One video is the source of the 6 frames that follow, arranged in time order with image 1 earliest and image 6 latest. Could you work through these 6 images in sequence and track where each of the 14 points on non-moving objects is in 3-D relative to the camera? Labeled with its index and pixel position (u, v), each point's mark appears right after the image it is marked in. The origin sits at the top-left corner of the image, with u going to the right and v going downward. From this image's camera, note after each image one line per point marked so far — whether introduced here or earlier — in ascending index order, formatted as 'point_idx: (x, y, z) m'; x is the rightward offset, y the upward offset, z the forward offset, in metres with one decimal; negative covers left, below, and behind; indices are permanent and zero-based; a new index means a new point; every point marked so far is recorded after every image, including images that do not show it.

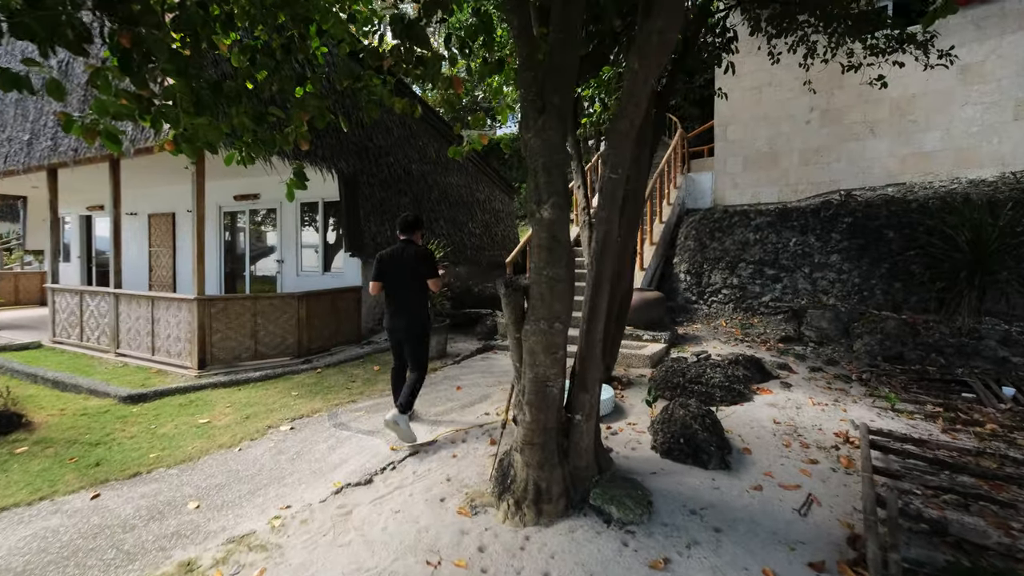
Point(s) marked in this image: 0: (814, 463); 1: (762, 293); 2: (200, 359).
0: (+2.0, -1.2, +2.9) m
1: (+4.1, -0.1, +6.6) m
2: (-4.1, -1.0, +5.7) m
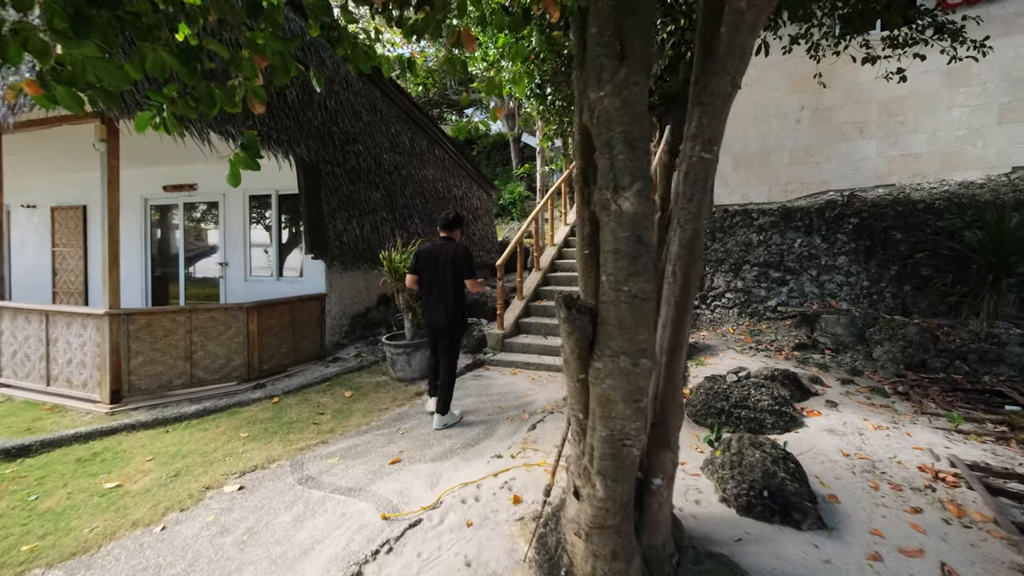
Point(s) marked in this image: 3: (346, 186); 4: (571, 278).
0: (+2.2, -1.2, +2.4) m
1: (+3.9, -0.1, +6.3) m
2: (-4.2, -1.1, +4.5) m
3: (-2.6, +1.6, +6.8) m
4: (+1.0, +0.1, +7.2) m
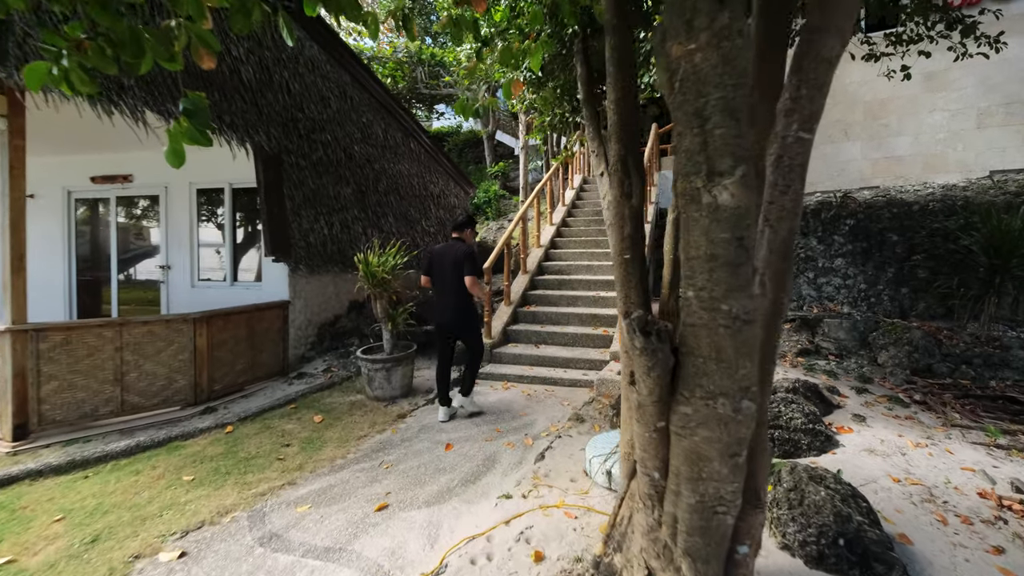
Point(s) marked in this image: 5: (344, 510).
0: (+2.4, -1.3, +2.1) m
1: (+3.7, -0.2, +6.2) m
2: (-4.2, -1.2, +3.7) m
3: (-2.9, +1.6, +6.2) m
4: (+0.7, +0.1, +6.8) m
5: (-1.1, -1.4, +2.7) m
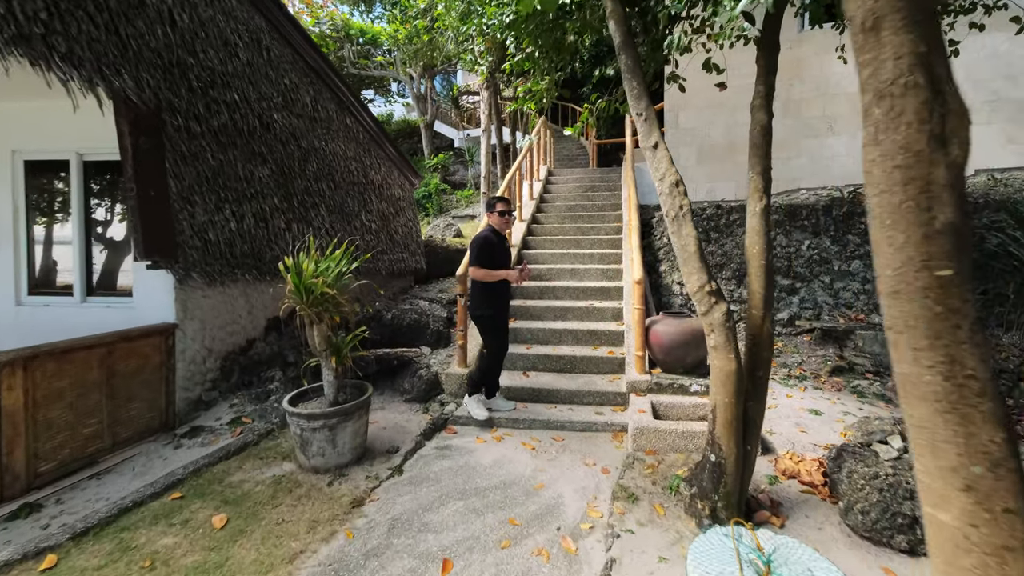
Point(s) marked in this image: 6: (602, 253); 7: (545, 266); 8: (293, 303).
0: (+2.7, -1.4, +1.2) m
1: (+3.4, -0.3, +5.5) m
2: (-4.0, -1.3, +1.8) m
3: (-3.1, +1.4, +4.4) m
4: (+0.3, 0.0, +5.7) m
5: (-0.7, -1.5, +1.3) m
6: (+1.3, +0.5, +6.2) m
7: (+0.5, +0.3, +6.1) m
8: (-1.6, -0.1, +3.2) m
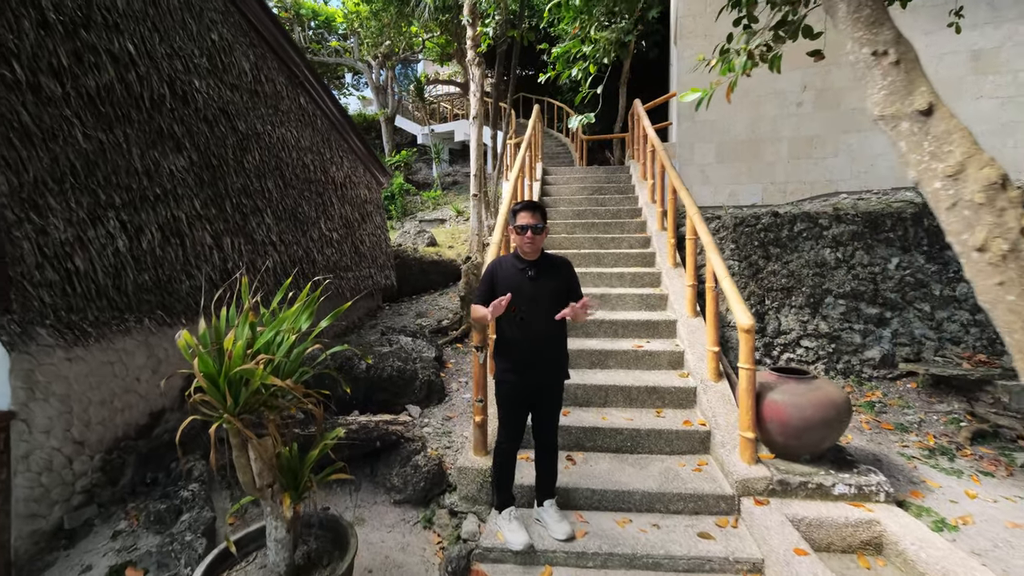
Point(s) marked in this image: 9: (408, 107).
0: (+3.3, -1.7, +0.1) m
1: (+3.6, -0.6, +4.4) m
2: (-3.4, -1.7, +0.1) m
3: (-2.8, +1.0, +2.8) m
4: (+0.6, -0.4, +4.3) m
5: (-0.1, -1.9, -0.1) m
6: (+1.4, +0.2, +4.9) m
7: (+0.6, 0.0, +4.8) m
8: (-1.2, -0.5, +1.7) m
9: (-4.6, +8.1, +19.1) m
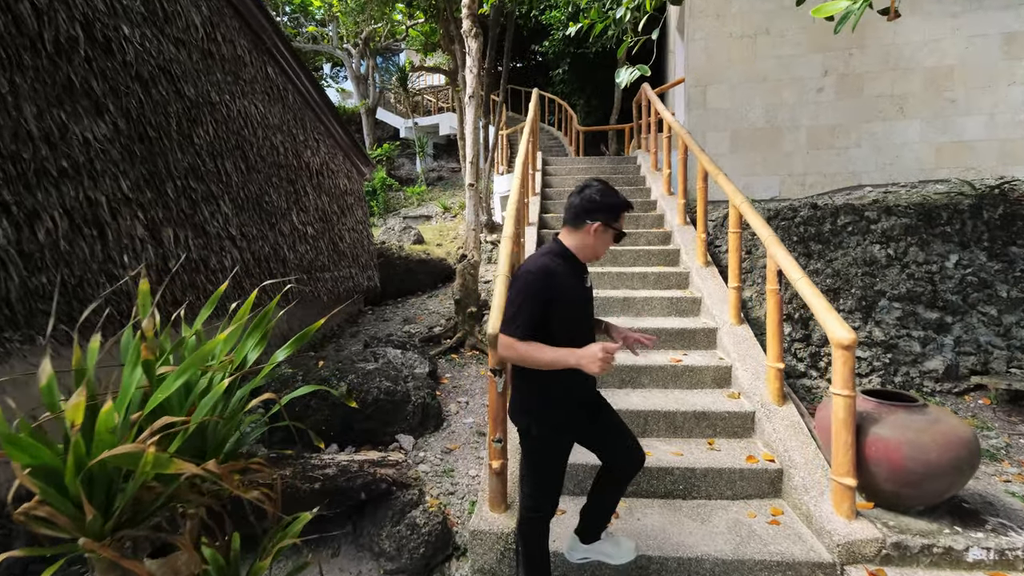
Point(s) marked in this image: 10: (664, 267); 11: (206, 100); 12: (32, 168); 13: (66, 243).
0: (+3.6, -1.7, -0.5) m
1: (+3.7, -0.6, +3.8) m
2: (-3.1, -1.7, -0.8) m
3: (-2.6, +1.0, +2.0) m
4: (+0.7, -0.4, +3.6) m
5: (+0.2, -1.9, -0.8) m
6: (+1.5, +0.2, +4.3) m
7: (+0.7, 0.0, +4.1) m
8: (-1.0, -0.5, +1.0) m
9: (-5.2, +8.0, +18.2) m
10: (+1.6, +0.2, +4.5) m
11: (-2.6, +1.6, +3.6) m
12: (-2.6, +0.6, +2.3) m
13: (-2.5, +0.3, +2.4) m
